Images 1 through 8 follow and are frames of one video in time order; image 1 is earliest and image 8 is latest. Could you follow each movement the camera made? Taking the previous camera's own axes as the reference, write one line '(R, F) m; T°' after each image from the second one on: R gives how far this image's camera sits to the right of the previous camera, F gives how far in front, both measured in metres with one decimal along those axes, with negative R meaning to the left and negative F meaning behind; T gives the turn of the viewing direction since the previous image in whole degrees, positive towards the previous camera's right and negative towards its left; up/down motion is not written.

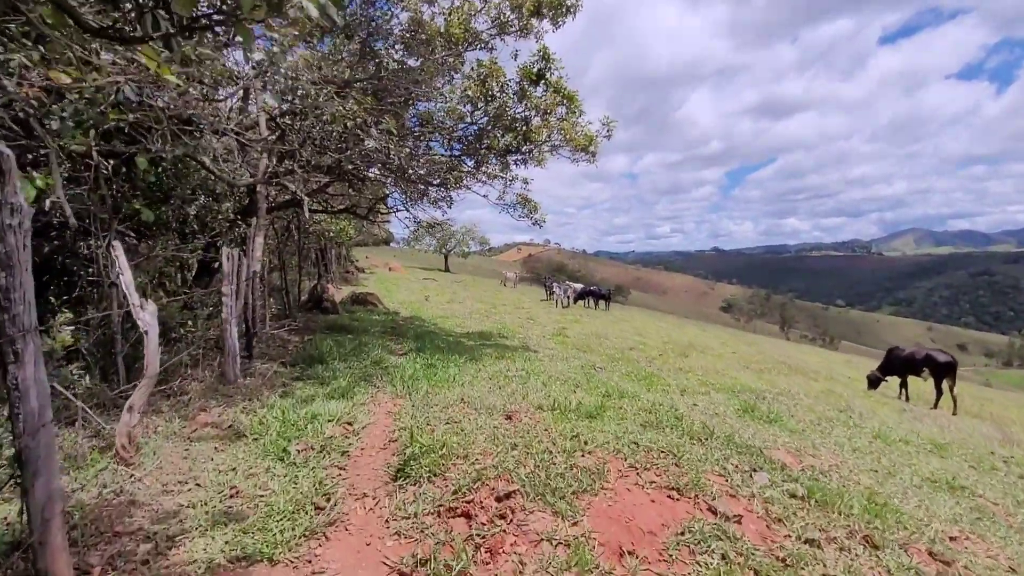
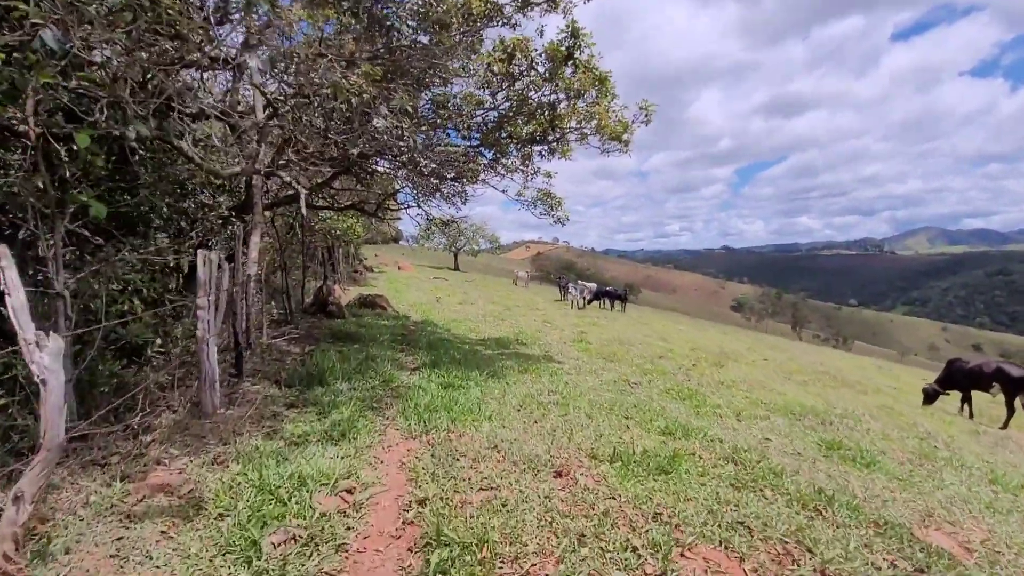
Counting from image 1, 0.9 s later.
(-0.4, +1.4) m; -1°
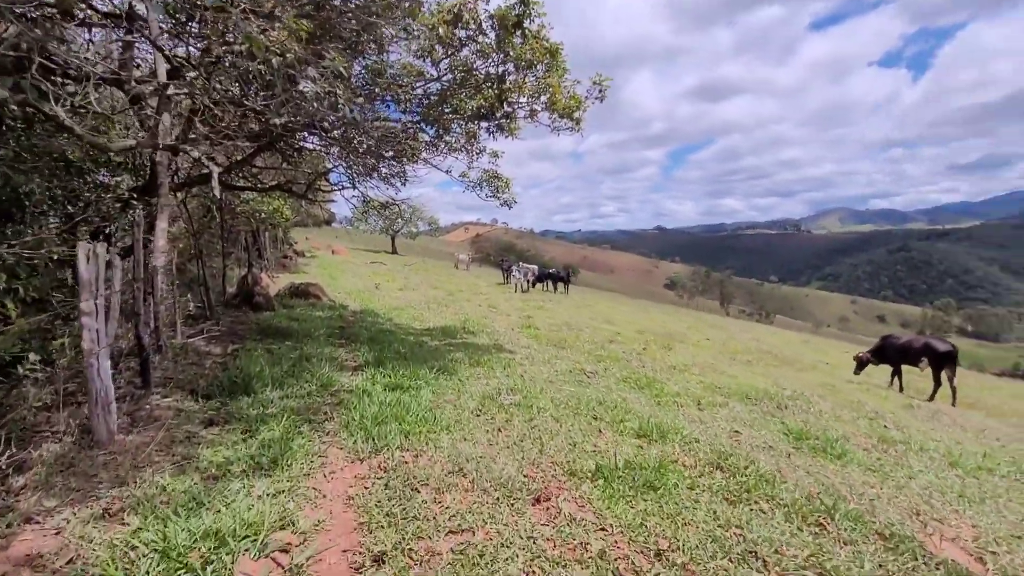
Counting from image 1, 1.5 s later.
(-0.2, +0.7) m; +7°
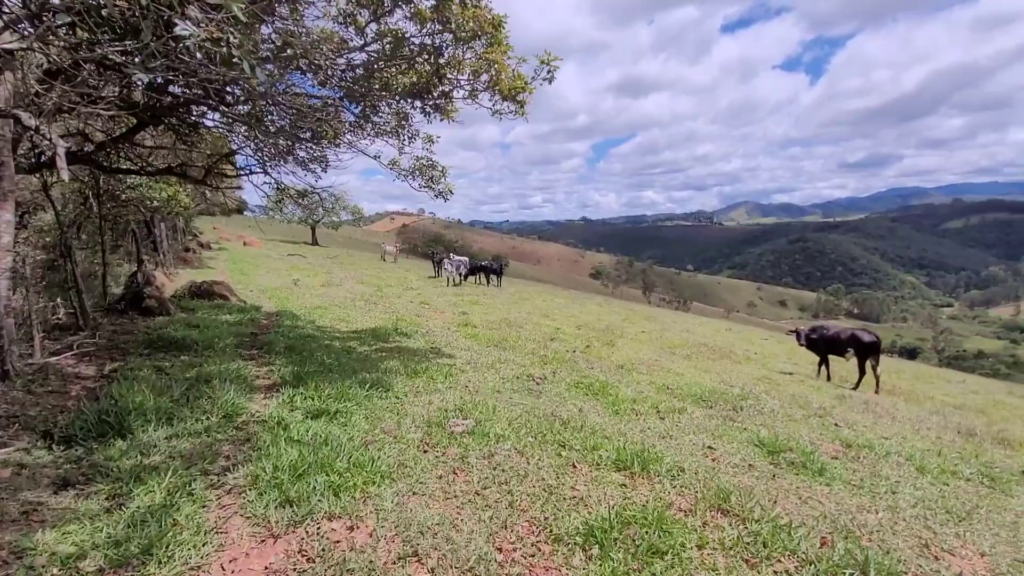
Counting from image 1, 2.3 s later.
(-0.2, +1.0) m; +8°
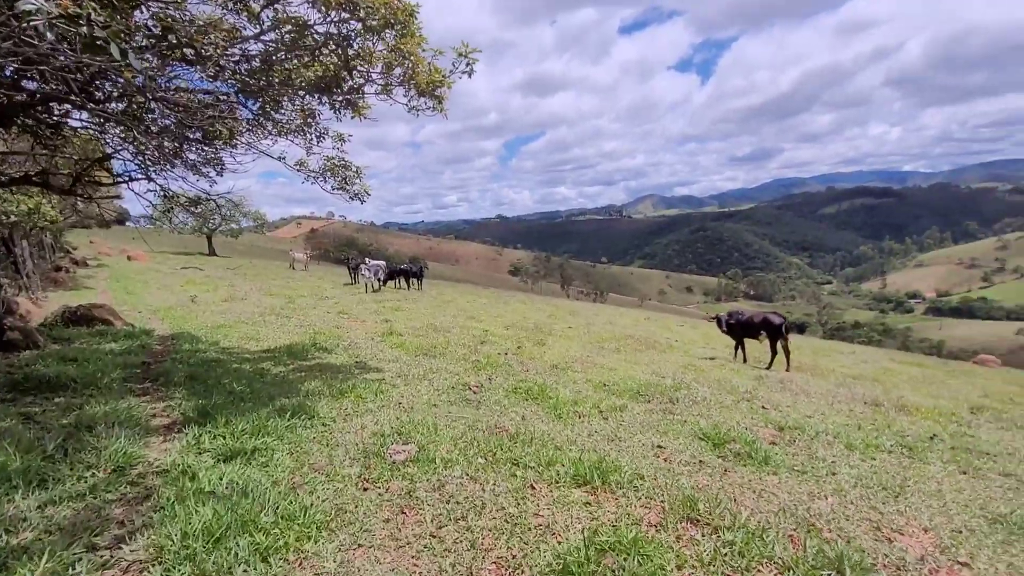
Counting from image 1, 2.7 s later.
(-0.2, +0.4) m; +9°
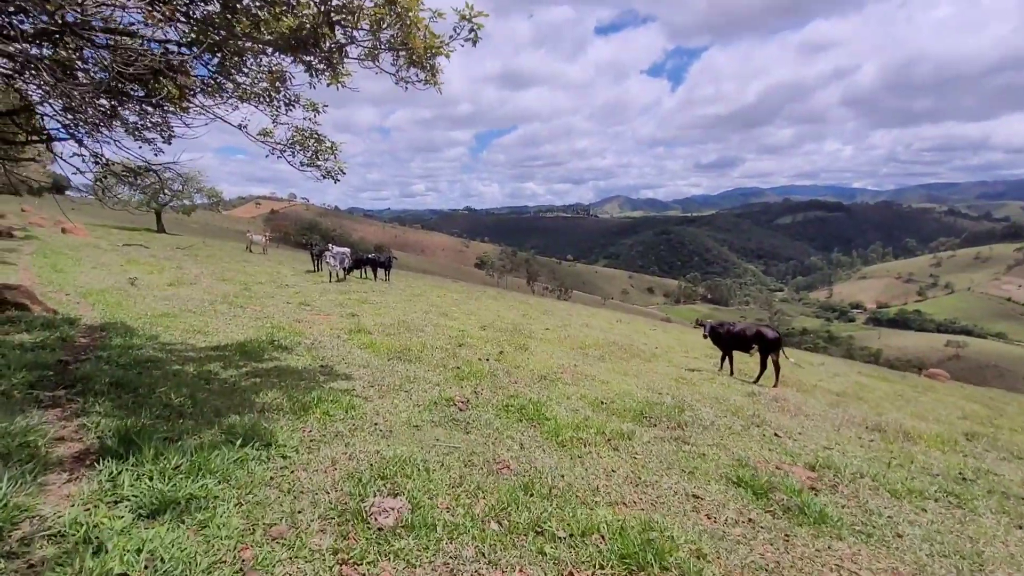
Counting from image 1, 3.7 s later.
(-0.5, +1.2) m; +4°
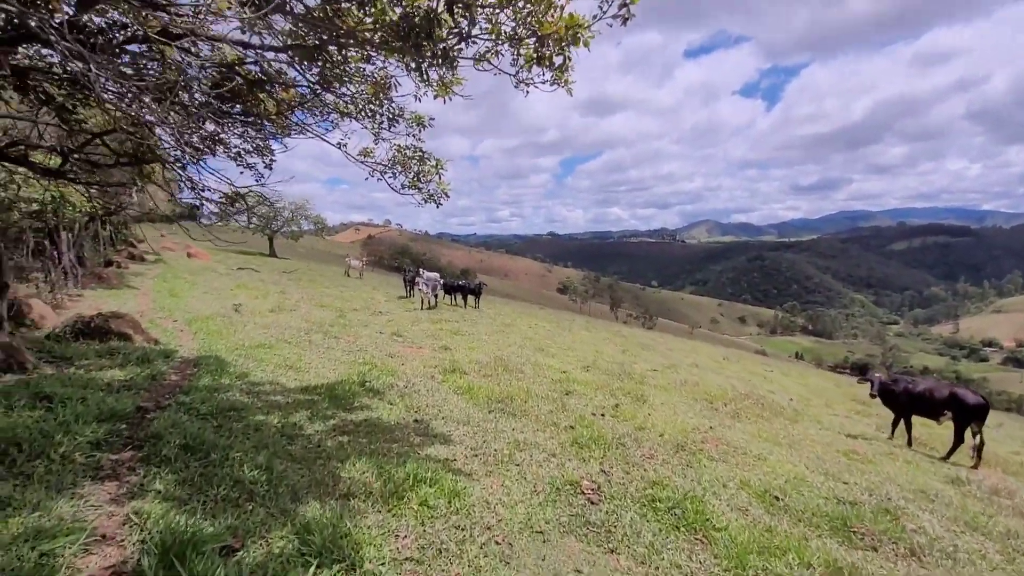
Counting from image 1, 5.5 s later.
(-0.8, +1.8) m; -9°
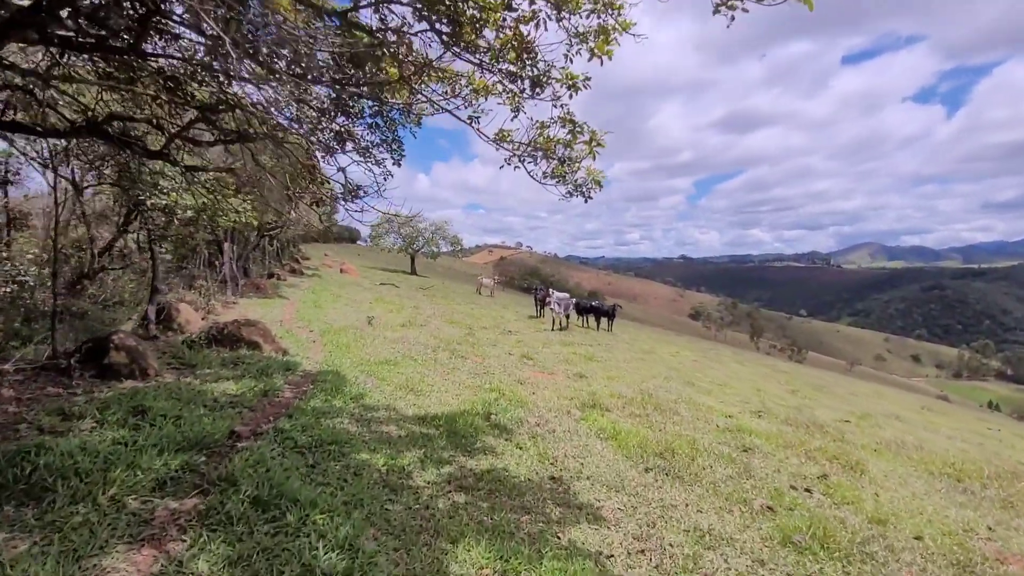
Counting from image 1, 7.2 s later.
(-0.6, +2.2) m; -14°
